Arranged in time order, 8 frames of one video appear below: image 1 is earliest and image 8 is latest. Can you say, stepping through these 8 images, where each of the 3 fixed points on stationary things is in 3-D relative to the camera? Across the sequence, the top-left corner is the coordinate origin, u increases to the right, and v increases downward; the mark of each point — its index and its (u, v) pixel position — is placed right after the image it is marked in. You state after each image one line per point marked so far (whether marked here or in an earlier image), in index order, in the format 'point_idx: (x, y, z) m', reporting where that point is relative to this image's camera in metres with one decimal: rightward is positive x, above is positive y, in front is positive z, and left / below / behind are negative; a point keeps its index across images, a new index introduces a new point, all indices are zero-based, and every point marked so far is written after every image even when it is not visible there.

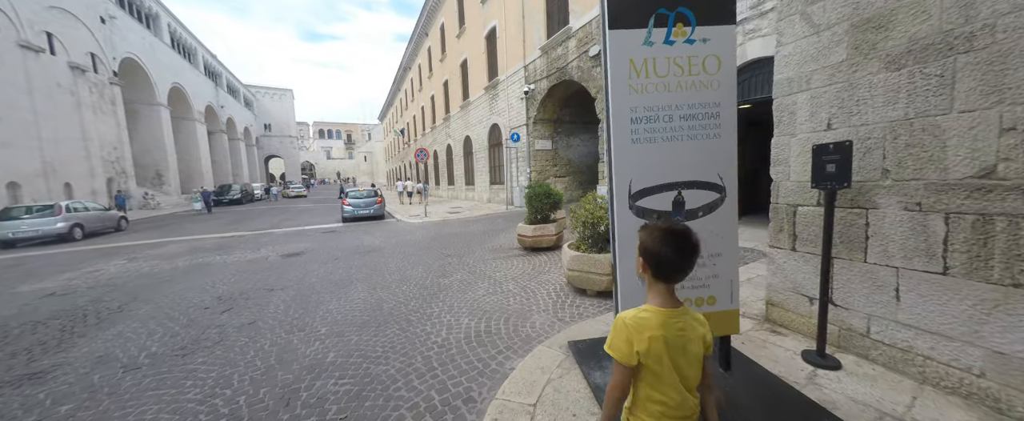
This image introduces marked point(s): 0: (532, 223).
0: (+0.4, -0.3, +6.1) m
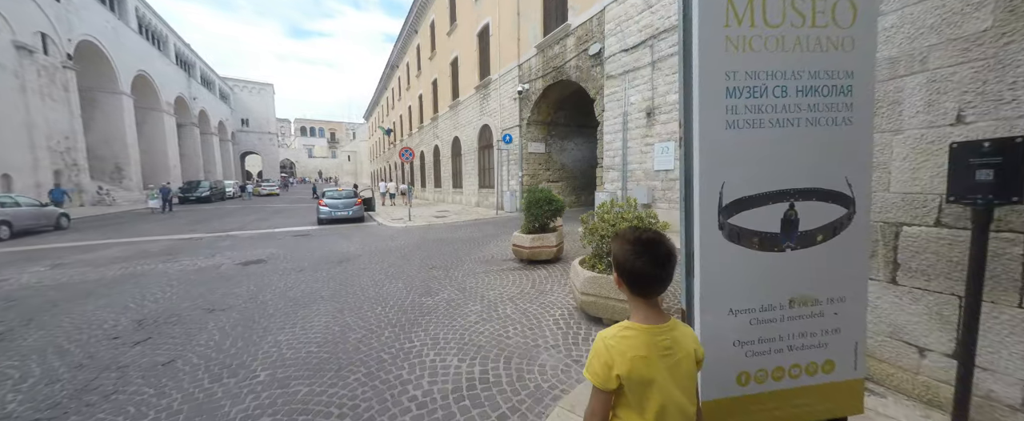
0: (+0.3, -0.4, +5.4) m
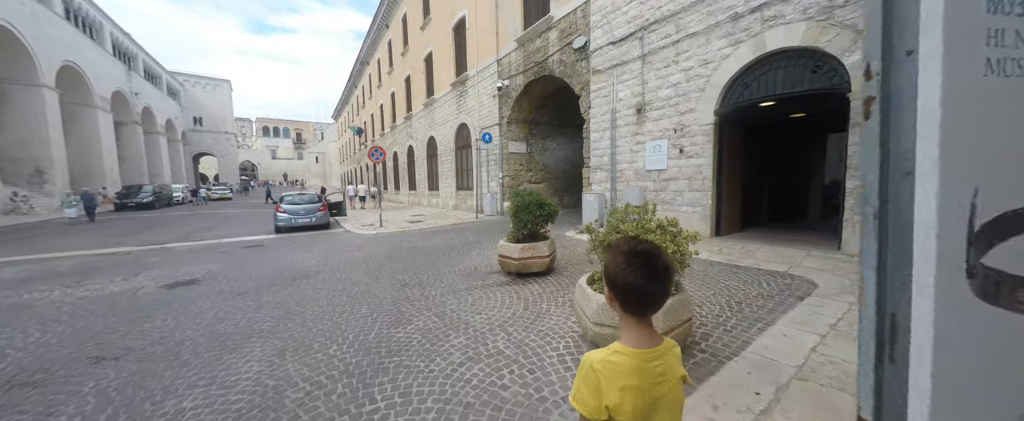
0: (+0.1, -0.5, +4.7) m
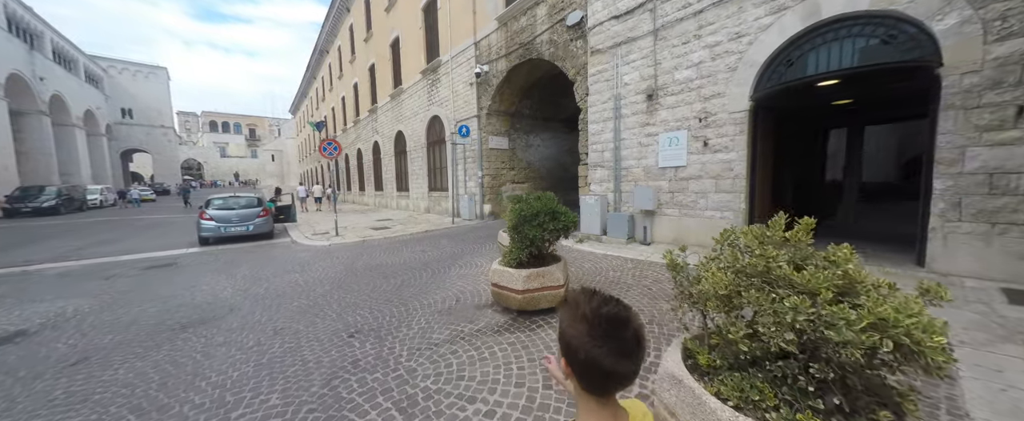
0: (+0.1, -0.6, +3.3) m
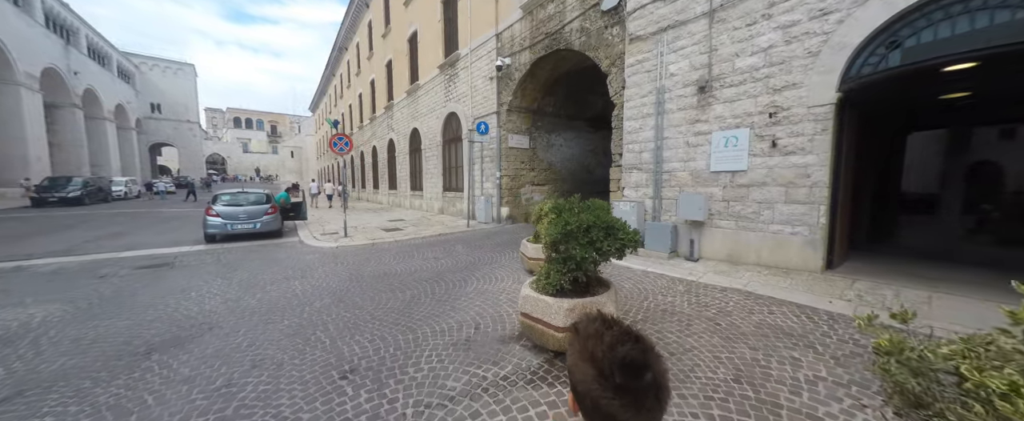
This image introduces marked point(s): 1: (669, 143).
0: (+0.4, -0.7, +2.6) m
1: (+2.8, +1.2, +5.6) m
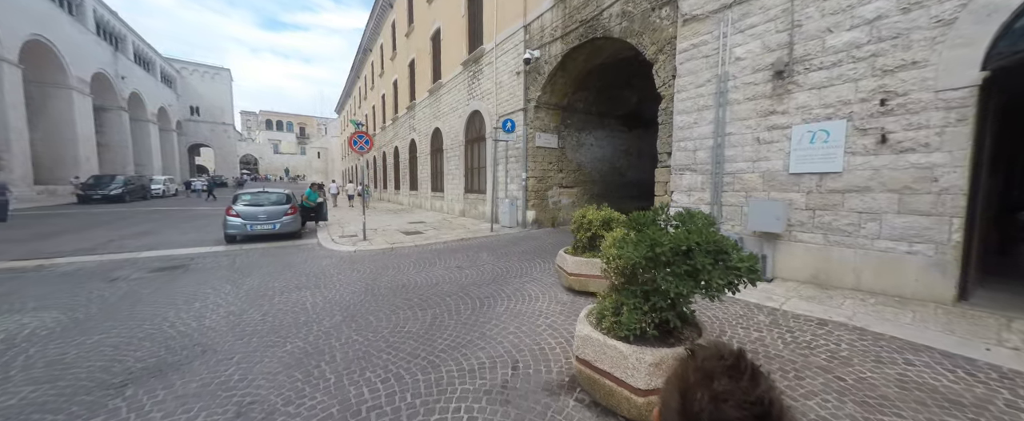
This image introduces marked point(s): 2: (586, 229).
0: (+0.7, -0.8, +1.9) m
1: (+3.4, +1.1, +4.7) m
2: (+0.9, -0.2, +4.0) m
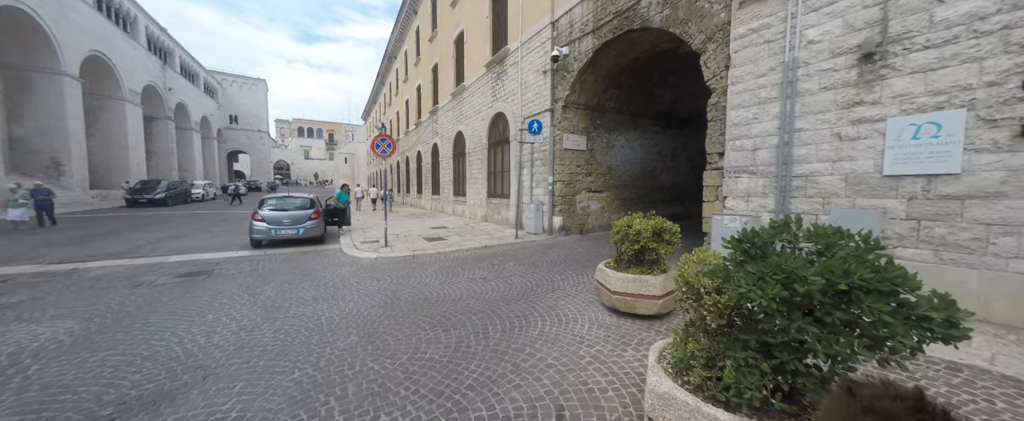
0: (+1.0, -0.8, +1.4) m
1: (+3.8, +1.0, +4.1) m
2: (+1.3, -0.3, +3.5) m
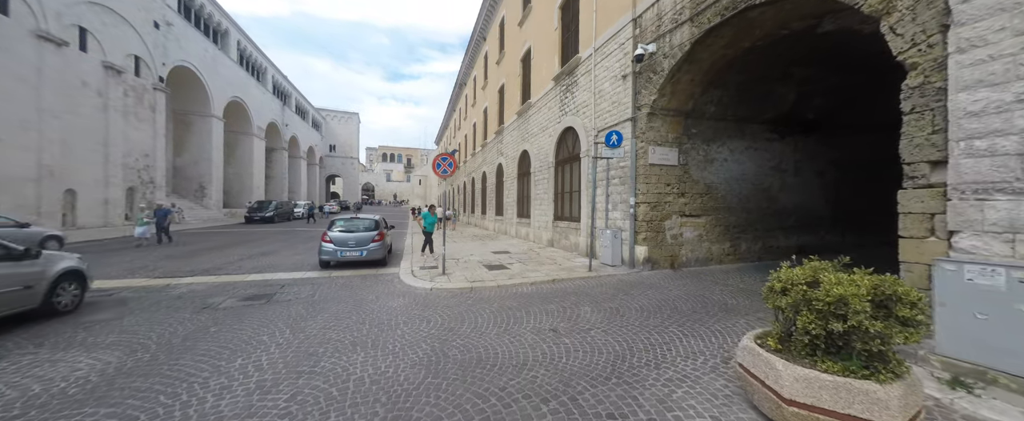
0: (+1.2, -1.0, 0.0) m
1: (+4.5, +0.6, +2.1) m
2: (+2.0, -0.6, +2.0) m
